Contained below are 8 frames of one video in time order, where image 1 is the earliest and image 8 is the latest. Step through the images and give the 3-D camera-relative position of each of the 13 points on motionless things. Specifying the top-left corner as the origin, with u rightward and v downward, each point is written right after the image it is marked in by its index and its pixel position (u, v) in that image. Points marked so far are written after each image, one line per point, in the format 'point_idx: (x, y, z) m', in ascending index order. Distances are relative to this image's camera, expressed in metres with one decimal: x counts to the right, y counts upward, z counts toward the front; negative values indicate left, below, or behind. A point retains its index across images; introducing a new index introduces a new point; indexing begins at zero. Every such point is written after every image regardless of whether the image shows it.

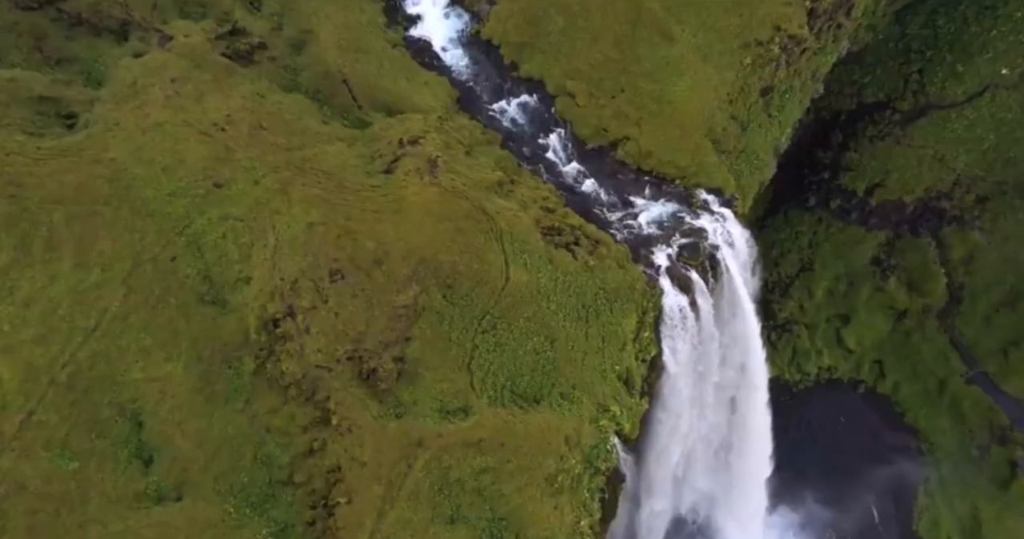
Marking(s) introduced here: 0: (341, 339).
0: (-4.0, -1.6, +18.8) m
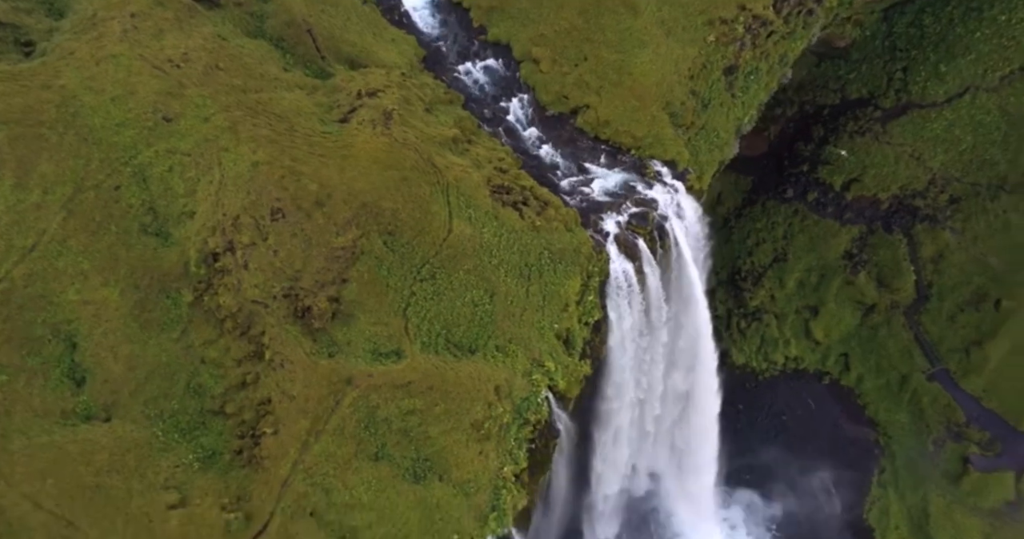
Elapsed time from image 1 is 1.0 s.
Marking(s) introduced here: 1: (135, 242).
0: (-5.6, -0.1, +19.2) m
1: (-9.0, +0.7, +19.2) m
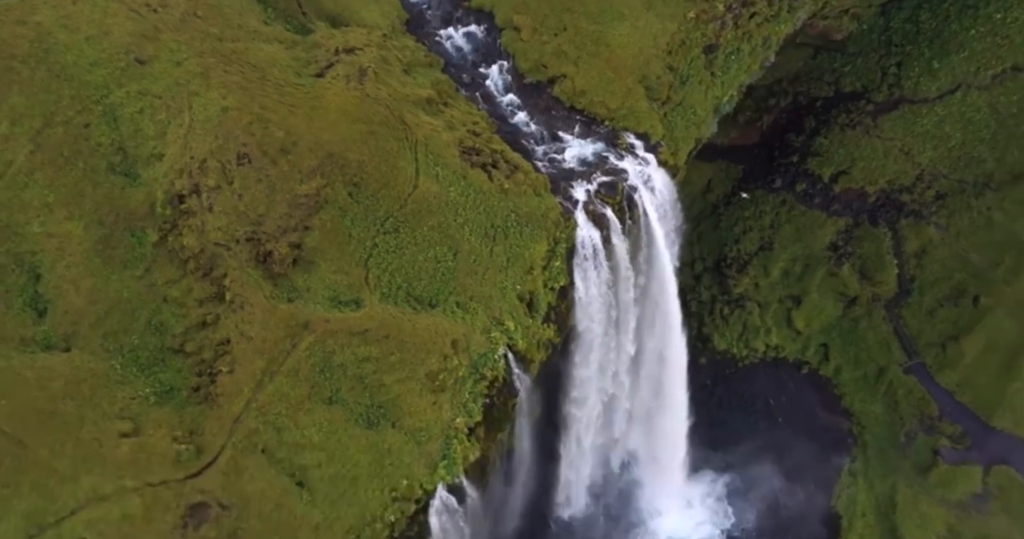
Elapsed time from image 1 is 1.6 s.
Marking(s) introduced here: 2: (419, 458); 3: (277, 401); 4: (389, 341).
0: (-6.6, +1.2, +19.6) m
1: (-10.0, +2.2, +19.6) m
2: (-2.2, -4.6, +19.5) m
3: (-5.5, -3.0, +18.7) m
4: (-3.0, -1.8, +20.0) m
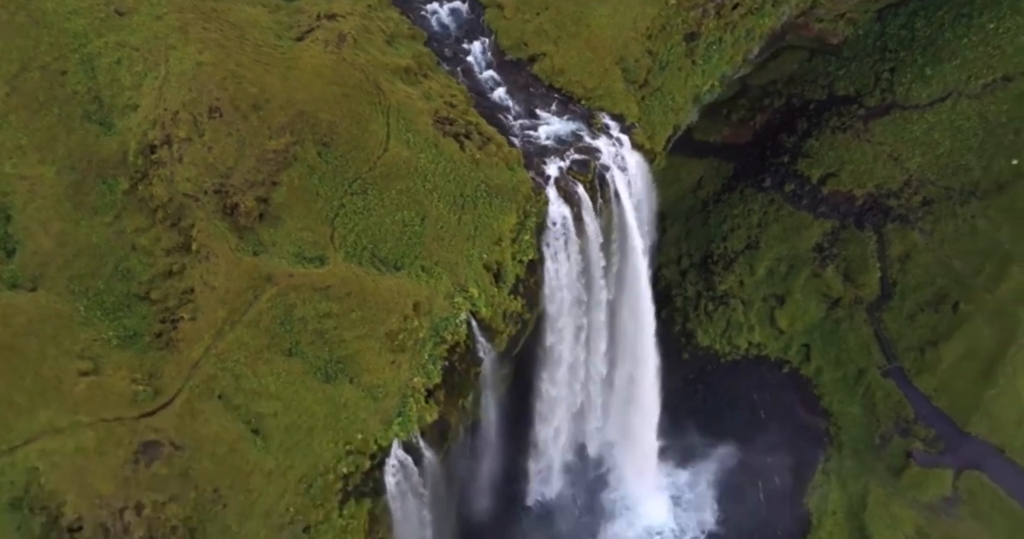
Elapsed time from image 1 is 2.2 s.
0: (-7.5, +2.4, +20.0) m
1: (-10.8, +3.6, +20.1) m
2: (-3.4, -3.6, +19.9) m
3: (-6.6, -1.9, +19.2) m
4: (-4.1, -0.7, +20.4) m
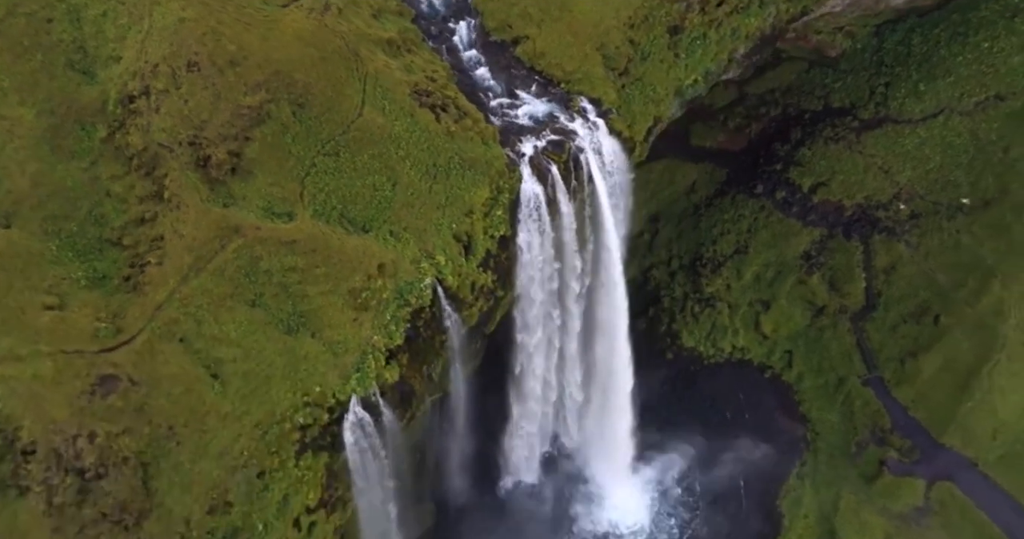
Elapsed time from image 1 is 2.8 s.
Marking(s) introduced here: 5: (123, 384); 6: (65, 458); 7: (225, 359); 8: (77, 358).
0: (-8.3, +3.7, +20.6) m
1: (-11.6, +5.0, +20.7) m
2: (-4.5, -2.5, +20.5) m
3: (-7.7, -0.6, +19.8) m
4: (-5.1, +0.4, +21.0) m
5: (-8.9, -2.6, +18.4) m
6: (-9.8, -4.1, +17.5) m
7: (-7.0, -2.2, +19.6) m
8: (-10.0, -2.0, +18.4) m
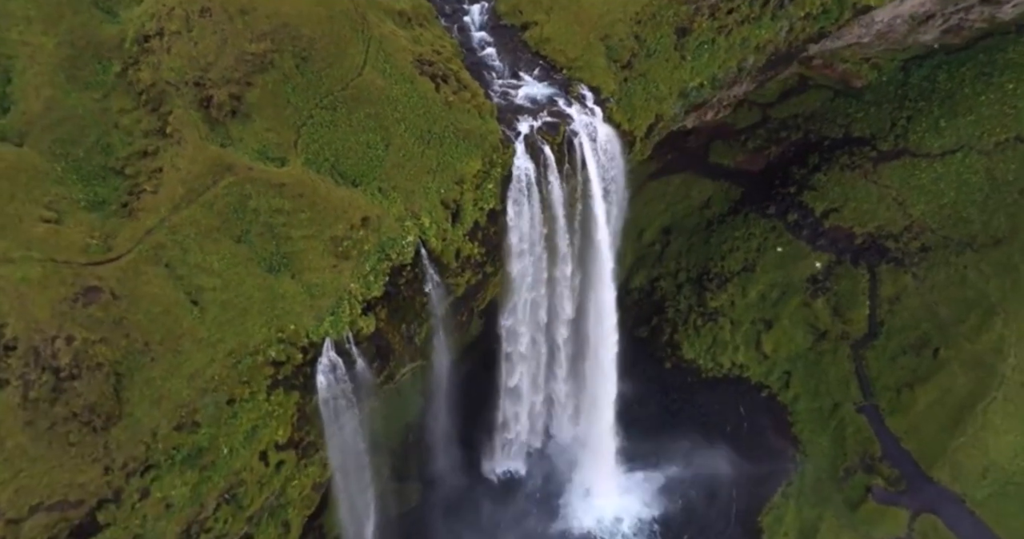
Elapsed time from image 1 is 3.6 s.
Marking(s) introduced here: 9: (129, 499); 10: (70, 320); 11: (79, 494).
0: (-8.6, +5.5, +21.9) m
1: (-11.8, +7.1, +22.1) m
2: (-5.4, -1.0, +21.5) m
3: (-8.4, +1.2, +20.9) m
4: (-5.7, +1.9, +22.0) m
5: (-9.9, -0.7, +19.6) m
6: (-10.9, -2.1, +18.7) m
7: (-7.9, -0.4, +20.7) m
8: (-10.9, 0.0, +19.6) m
9: (-9.1, -5.5, +19.1) m
10: (-10.5, -1.2, +19.1) m
11: (-10.0, -5.2, +18.5) m
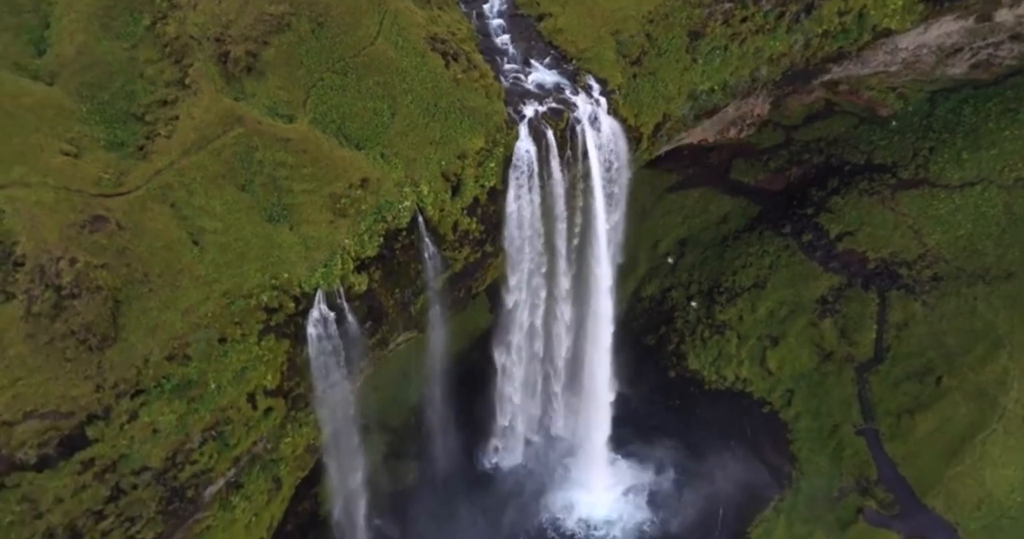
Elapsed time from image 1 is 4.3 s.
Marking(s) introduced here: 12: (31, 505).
0: (-8.5, +7.1, +23.3) m
1: (-11.5, +8.9, +23.7) m
2: (-5.9, +0.4, +22.6) m
3: (-8.7, +2.8, +22.2) m
4: (-5.9, +3.3, +23.3) m
5: (-10.3, +1.1, +20.9) m
6: (-11.5, -0.2, +20.0) m
7: (-8.3, +1.2, +21.9) m
8: (-11.3, +1.9, +21.0) m
9: (-10.0, -3.8, +20.3) m
10: (-11.0, +0.6, +20.4) m
11: (-10.8, -3.4, +19.8) m
12: (-11.6, -5.7, +19.4) m
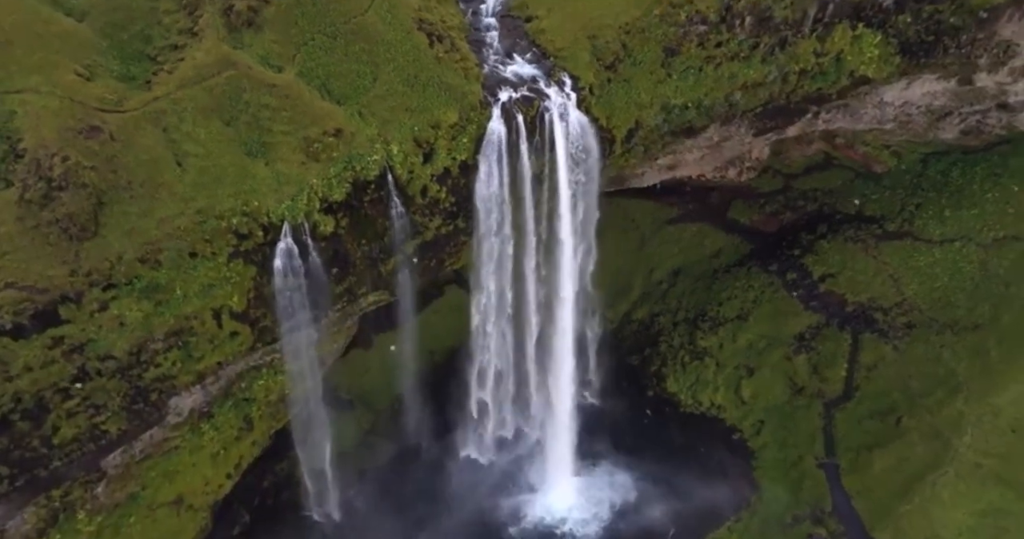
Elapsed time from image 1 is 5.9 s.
0: (-9.4, +9.5, +26.6) m
1: (-12.2, +11.6, +27.2) m
2: (-7.5, +2.6, +25.5) m
3: (-10.0, +5.3, +25.3) m
4: (-7.2, +5.4, +26.3) m
5: (-11.9, +3.8, +24.0) m
6: (-13.2, +2.7, +23.0) m
7: (-9.8, +3.6, +24.9) m
8: (-12.7, +4.7, +24.1) m
9: (-12.0, -1.0, +23.1) m
10: (-12.6, +3.5, +23.5) m
11: (-12.9, -0.5, +22.6) m
12: (-13.9, -2.7, +22.1) m
